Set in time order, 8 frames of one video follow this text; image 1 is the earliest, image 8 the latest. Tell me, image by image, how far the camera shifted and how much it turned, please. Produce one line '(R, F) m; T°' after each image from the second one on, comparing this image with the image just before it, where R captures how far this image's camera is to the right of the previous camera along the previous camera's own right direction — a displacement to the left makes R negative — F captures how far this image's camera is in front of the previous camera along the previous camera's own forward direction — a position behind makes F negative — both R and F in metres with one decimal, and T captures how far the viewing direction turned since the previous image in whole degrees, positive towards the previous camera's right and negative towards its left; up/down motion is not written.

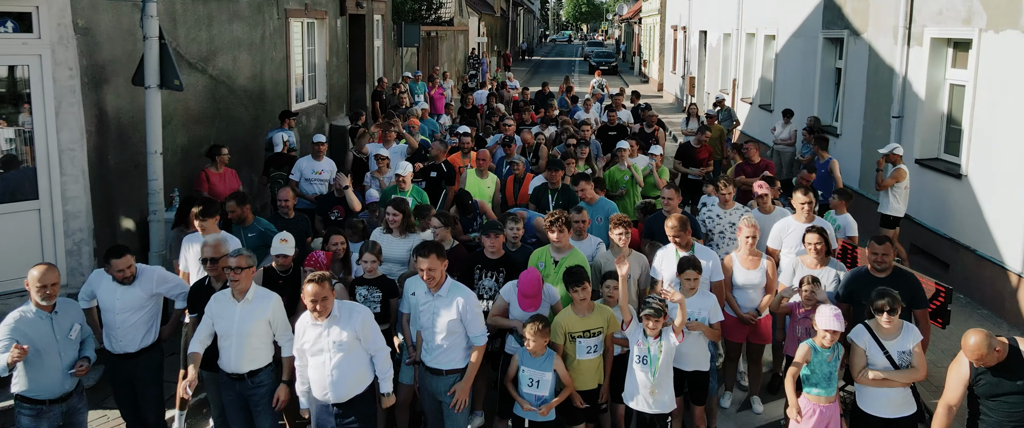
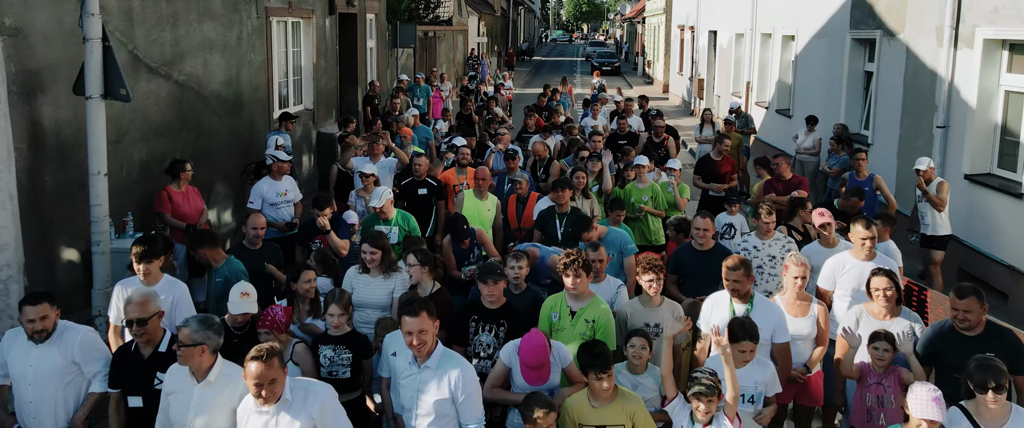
(0.0, +1.2) m; 0°
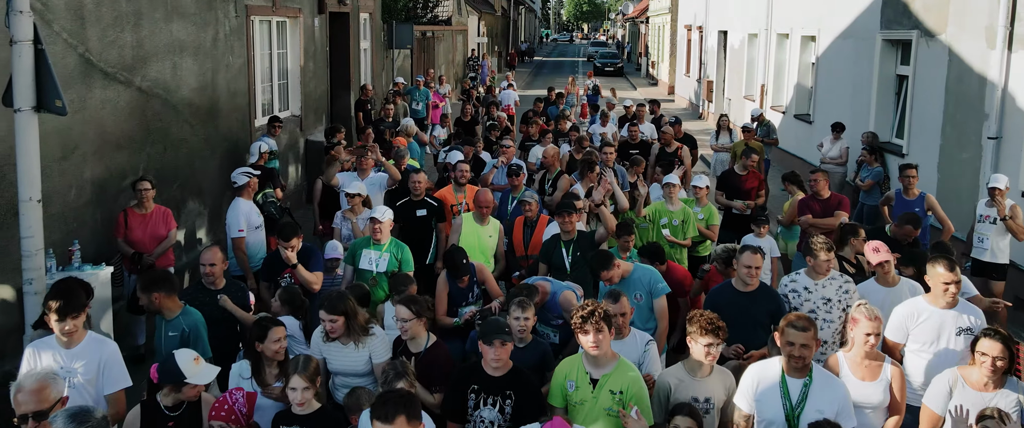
(0.0, +1.1) m; 0°
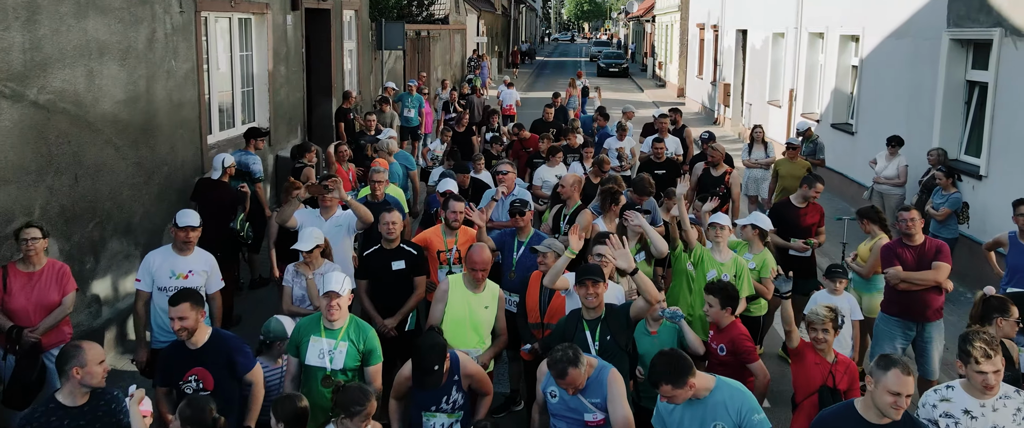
(0.0, +2.1) m; 0°
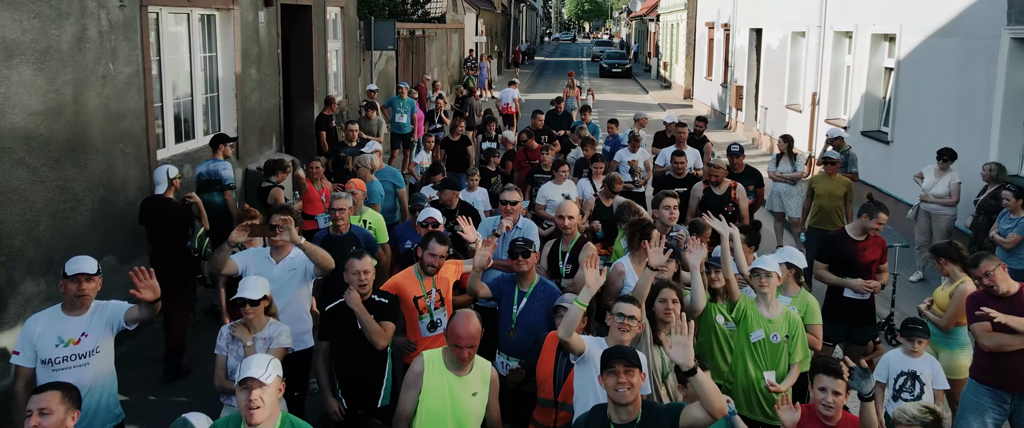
(0.0, +1.5) m; 0°
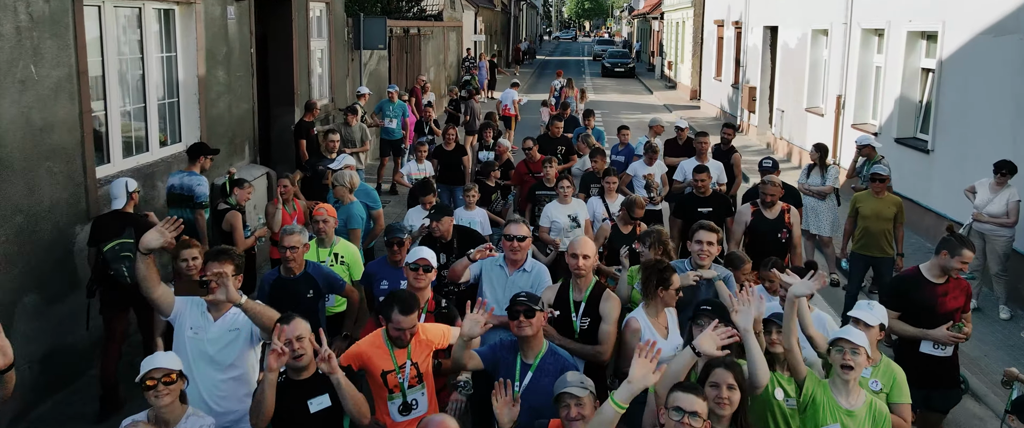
(0.0, +1.3) m; 0°
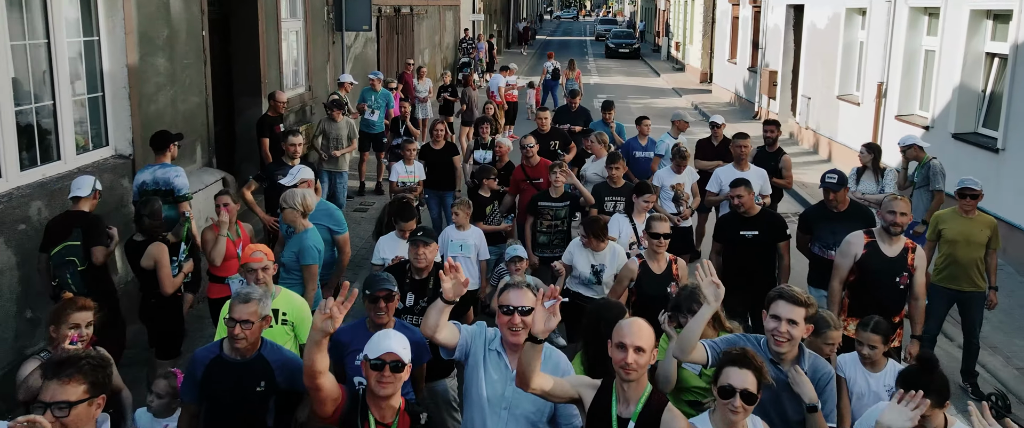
(0.0, +1.8) m; 0°
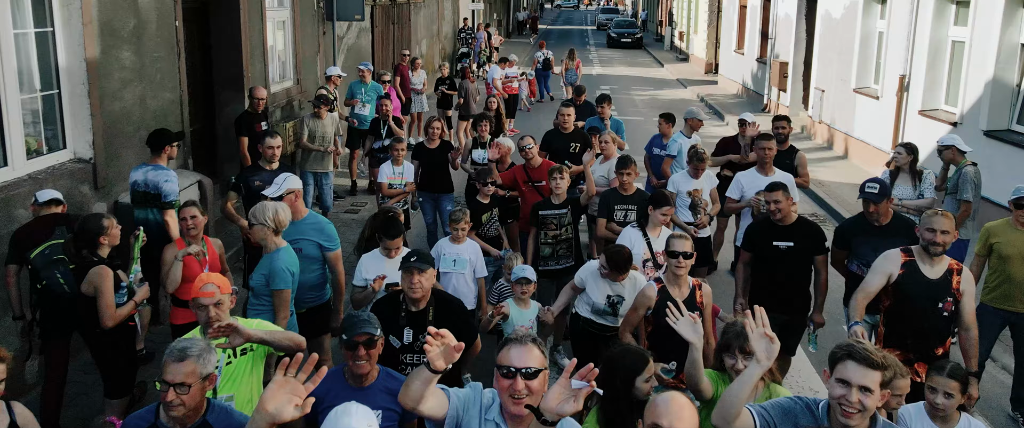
(0.0, +0.8) m; 0°
